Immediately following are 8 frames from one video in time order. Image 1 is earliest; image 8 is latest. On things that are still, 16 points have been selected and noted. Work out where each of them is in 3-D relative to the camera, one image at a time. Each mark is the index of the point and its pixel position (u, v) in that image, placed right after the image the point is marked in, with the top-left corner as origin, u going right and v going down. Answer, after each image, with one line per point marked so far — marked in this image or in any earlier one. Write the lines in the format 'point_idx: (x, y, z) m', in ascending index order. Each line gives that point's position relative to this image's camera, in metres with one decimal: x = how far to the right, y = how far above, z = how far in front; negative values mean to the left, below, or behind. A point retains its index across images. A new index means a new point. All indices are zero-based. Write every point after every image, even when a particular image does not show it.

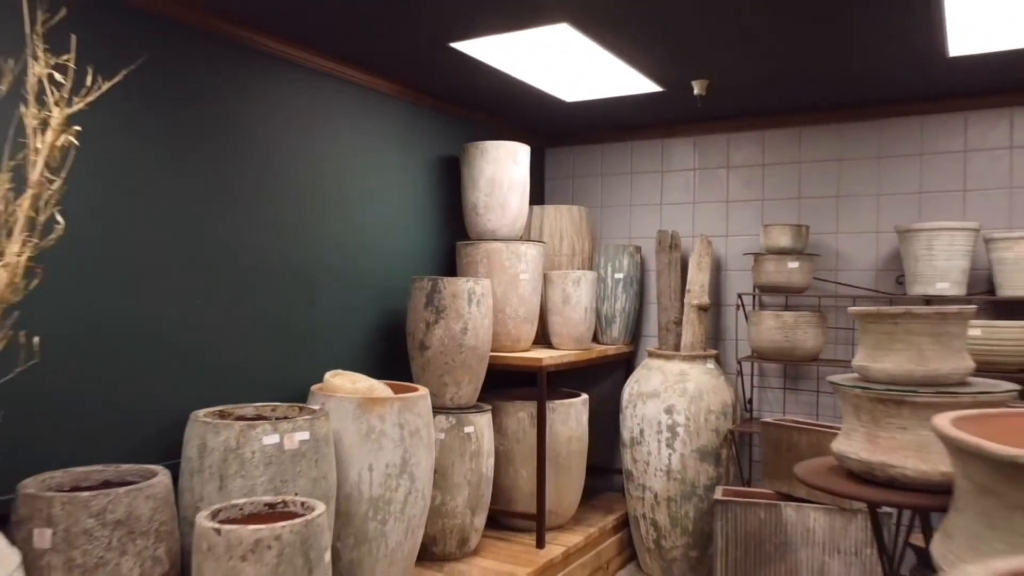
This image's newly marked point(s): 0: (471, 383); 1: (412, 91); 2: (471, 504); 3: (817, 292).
0: (-0.2, -0.4, +3.2) m
1: (-0.4, +0.9, +3.5) m
2: (-0.2, -0.9, +3.2) m
3: (+1.5, 0.0, +3.9) m
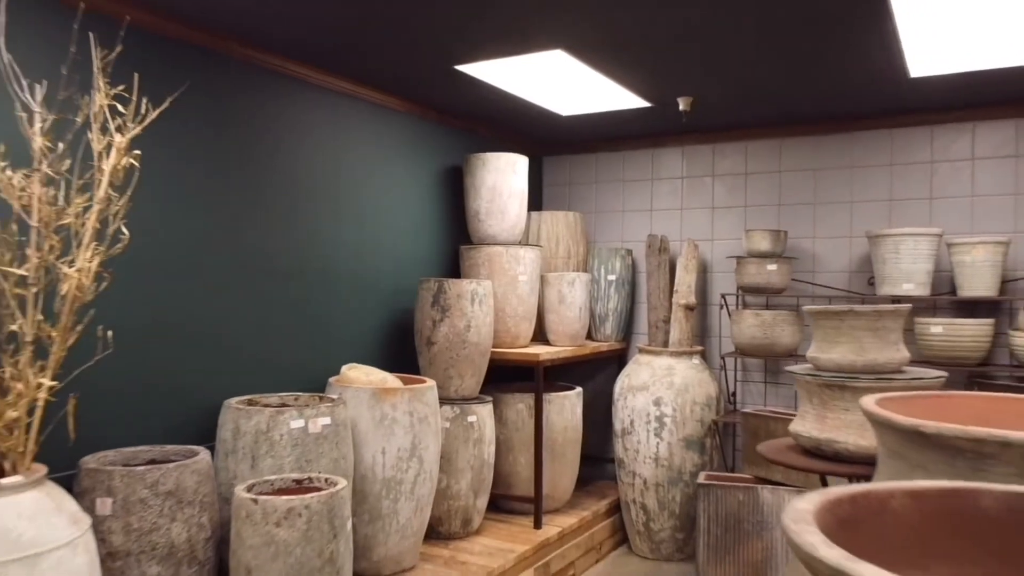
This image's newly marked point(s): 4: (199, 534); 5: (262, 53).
0: (-0.2, -0.4, +3.5) m
1: (-0.4, +0.9, +3.8) m
2: (-0.2, -0.9, +3.5) m
3: (+1.5, 0.0, +4.2) m
4: (-0.9, -0.7, +2.3) m
5: (-0.9, +0.9, +2.9) m
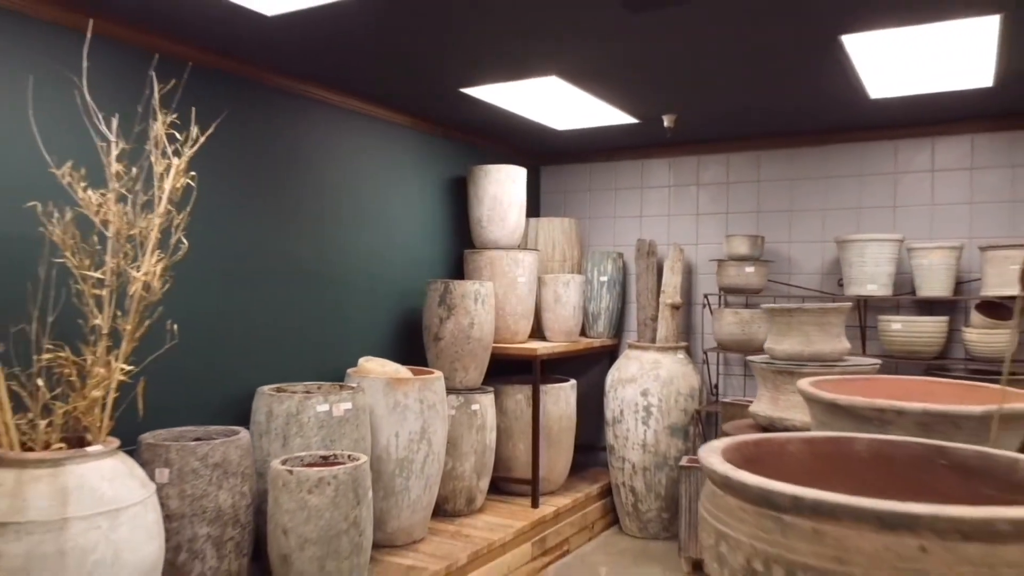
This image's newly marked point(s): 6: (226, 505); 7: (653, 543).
0: (-0.2, -0.4, +3.9) m
1: (-0.4, +0.9, +4.1) m
2: (-0.2, -0.9, +3.8) m
3: (+1.5, 0.0, +4.5) m
4: (-0.9, -0.7, +2.6) m
5: (-0.9, +0.9, +3.3) m
6: (-1.0, -0.7, +2.6) m
7: (+0.8, -1.4, +4.4) m
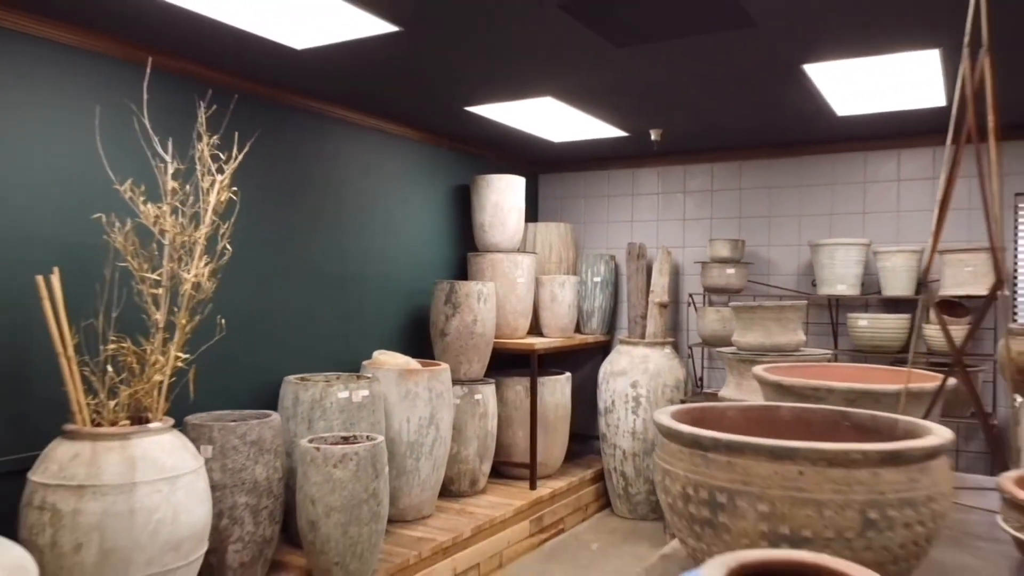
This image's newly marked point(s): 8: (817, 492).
0: (-0.2, -0.4, +4.3) m
1: (-0.4, +0.9, +4.5) m
2: (-0.2, -0.9, +4.2) m
3: (+1.5, 0.0, +4.9) m
4: (-0.9, -0.7, +3.0) m
5: (-0.9, +0.9, +3.7) m
6: (-1.0, -0.7, +3.0) m
7: (+0.8, -1.4, +4.7) m
8: (+0.5, -0.3, +1.2) m
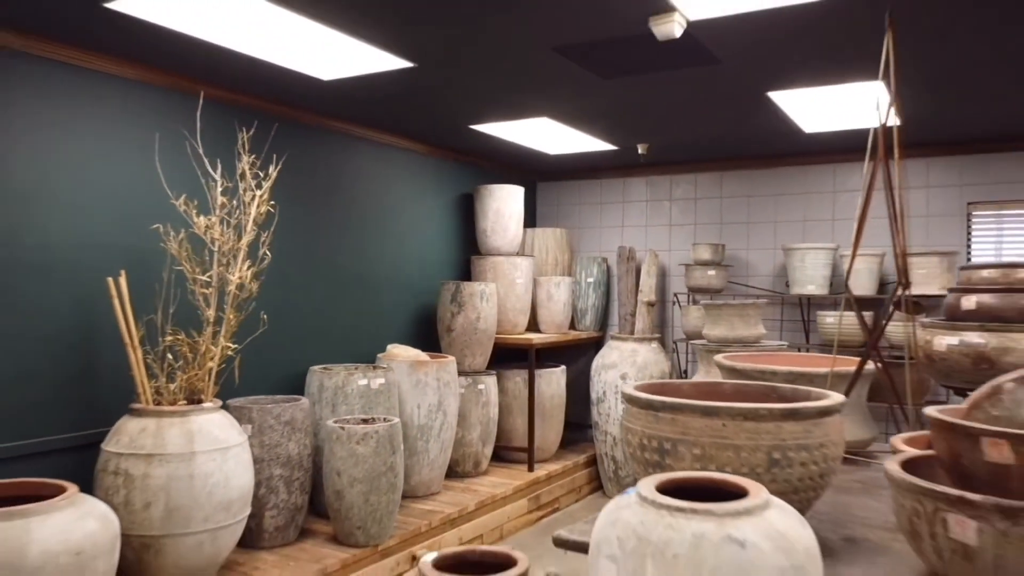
0: (-0.2, -0.4, +4.7) m
1: (-0.4, +0.9, +5.0) m
2: (-0.2, -0.9, +4.6) m
3: (+1.5, 0.0, +5.3) m
4: (-0.9, -0.7, +3.5) m
5: (-0.9, +0.9, +4.1) m
6: (-1.0, -0.7, +3.4) m
7: (+0.8, -1.4, +5.2) m
8: (+0.5, -0.3, +1.7) m
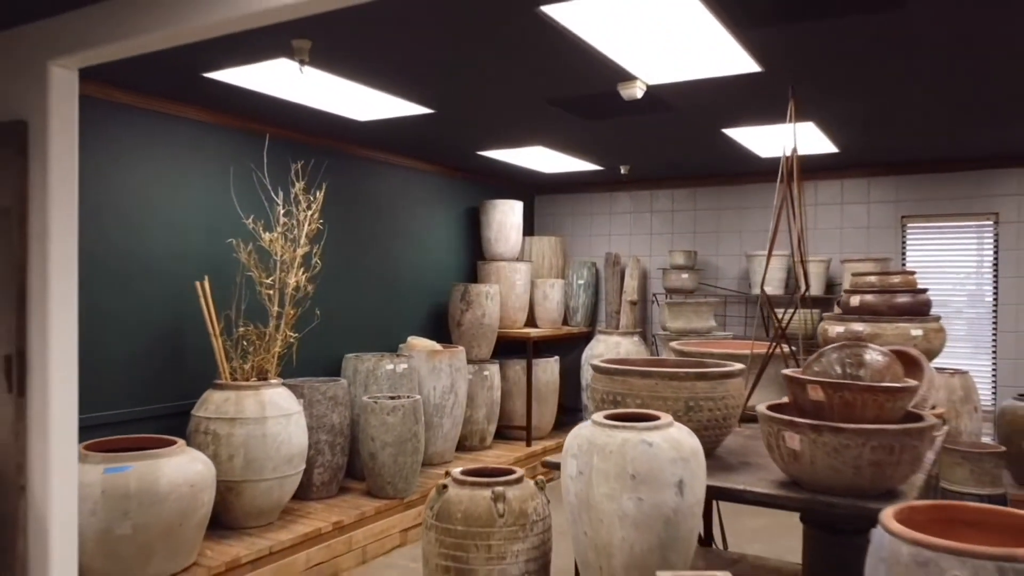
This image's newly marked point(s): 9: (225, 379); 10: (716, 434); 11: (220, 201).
0: (-0.2, -0.4, +5.5) m
1: (-0.4, +0.9, +5.8) m
2: (-0.2, -0.9, +5.5) m
3: (+1.5, 0.0, +6.2) m
4: (-0.9, -0.7, +4.3) m
5: (-0.9, +0.9, +4.9) m
6: (-1.0, -0.7, +4.2) m
7: (+0.8, -1.4, +6.0) m
8: (+0.5, -0.3, +2.5) m
9: (-1.4, -0.4, +3.8) m
10: (+0.7, -0.5, +2.6) m
11: (-1.5, +0.4, +4.0) m
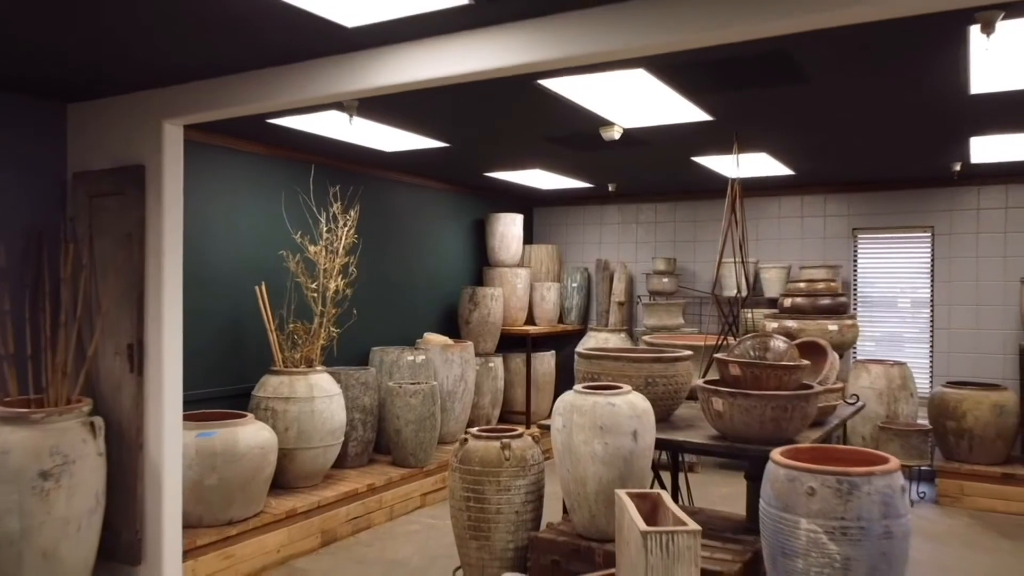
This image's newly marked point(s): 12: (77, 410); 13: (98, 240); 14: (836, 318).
0: (-0.2, -0.4, +6.4) m
1: (-0.4, +0.8, +6.6) m
2: (-0.2, -0.9, +6.3) m
3: (+1.5, -0.1, +7.0) m
4: (-0.9, -0.8, +5.1) m
5: (-0.9, +0.8, +5.7) m
6: (-0.9, -0.8, +5.1) m
7: (+0.8, -1.5, +6.8) m
8: (+0.5, -0.4, +3.3) m
9: (-1.4, -0.5, +4.6) m
10: (+0.7, -0.5, +3.4) m
11: (-1.5, +0.4, +4.8) m
12: (-1.9, -0.5, +3.4) m
13: (-1.9, +0.2, +3.7) m
14: (+1.7, -0.2, +4.0) m
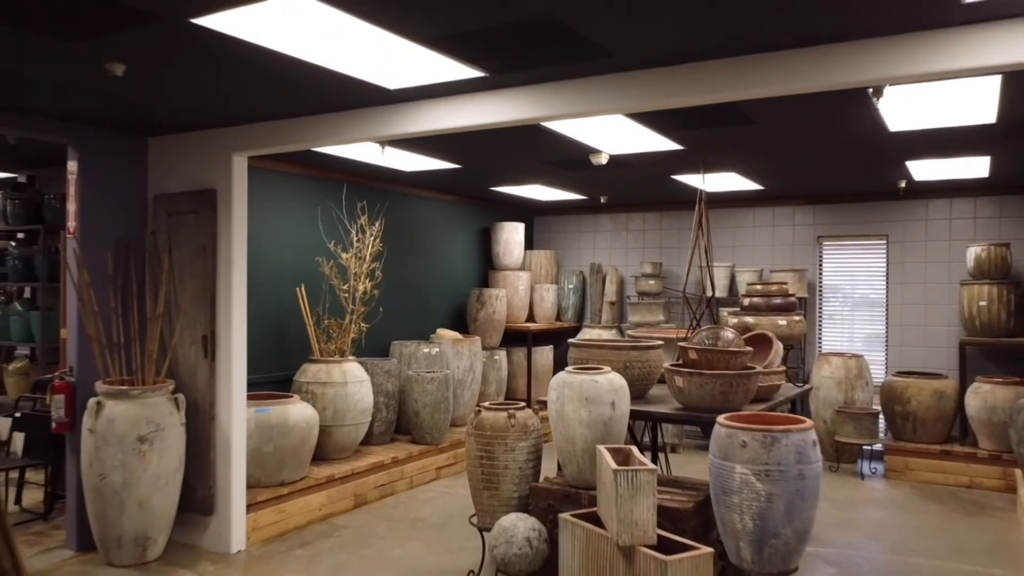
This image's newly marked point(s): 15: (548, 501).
0: (-0.1, -0.4, +7.1) m
1: (-0.4, +0.8, +7.4) m
2: (-0.1, -0.9, +7.1) m
3: (+1.6, -0.1, +7.8) m
4: (-0.9, -0.8, +5.9) m
5: (-0.9, +0.8, +6.5) m
6: (-0.9, -0.8, +5.8) m
7: (+0.8, -1.5, +7.6) m
8: (+0.5, -0.4, +4.1) m
9: (-1.3, -0.5, +5.4) m
10: (+0.7, -0.5, +4.2) m
11: (-1.5, +0.4, +5.6) m
12: (-1.9, -0.5, +4.2) m
13: (-1.9, +0.2, +4.5) m
14: (+1.7, -0.2, +4.8) m
15: (+0.2, -1.0, +3.7) m
